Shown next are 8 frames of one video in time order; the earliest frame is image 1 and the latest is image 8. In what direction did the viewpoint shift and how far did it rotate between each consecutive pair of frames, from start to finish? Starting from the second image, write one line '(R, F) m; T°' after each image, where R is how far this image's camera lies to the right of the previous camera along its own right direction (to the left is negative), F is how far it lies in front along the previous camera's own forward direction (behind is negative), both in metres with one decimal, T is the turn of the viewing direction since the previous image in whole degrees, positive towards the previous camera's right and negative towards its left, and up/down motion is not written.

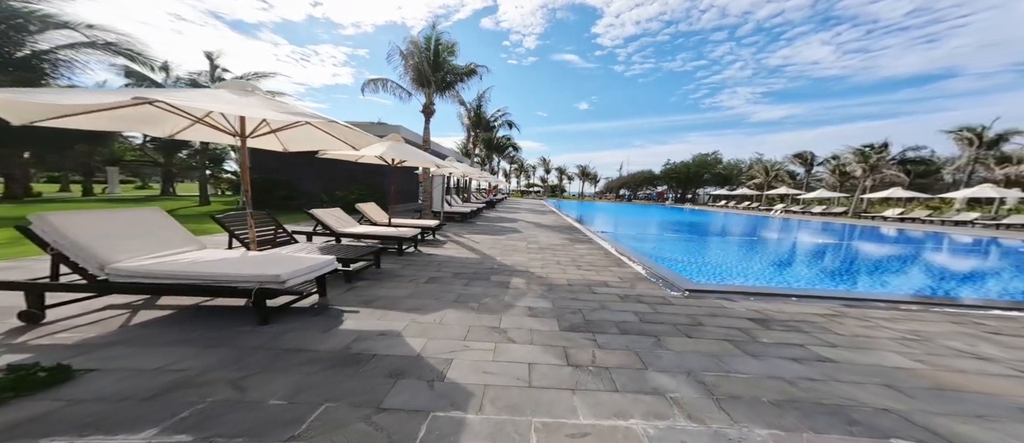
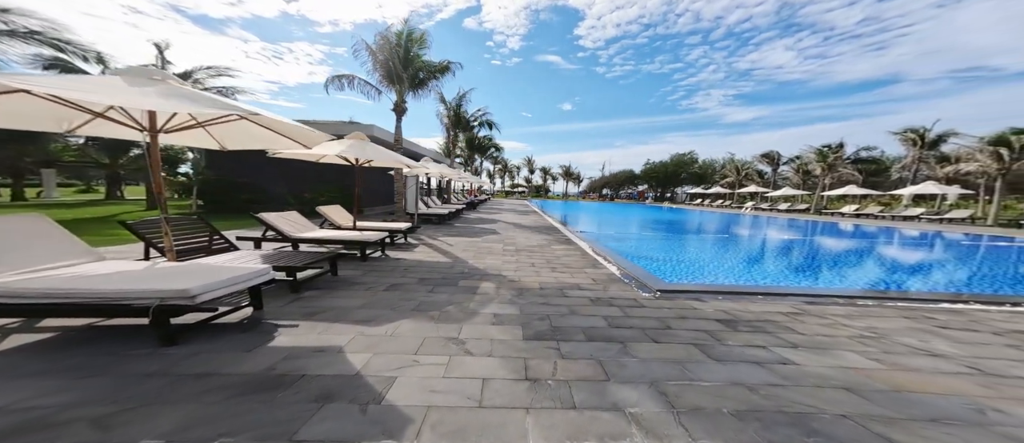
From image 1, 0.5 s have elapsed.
(+0.2, +0.1) m; +3°
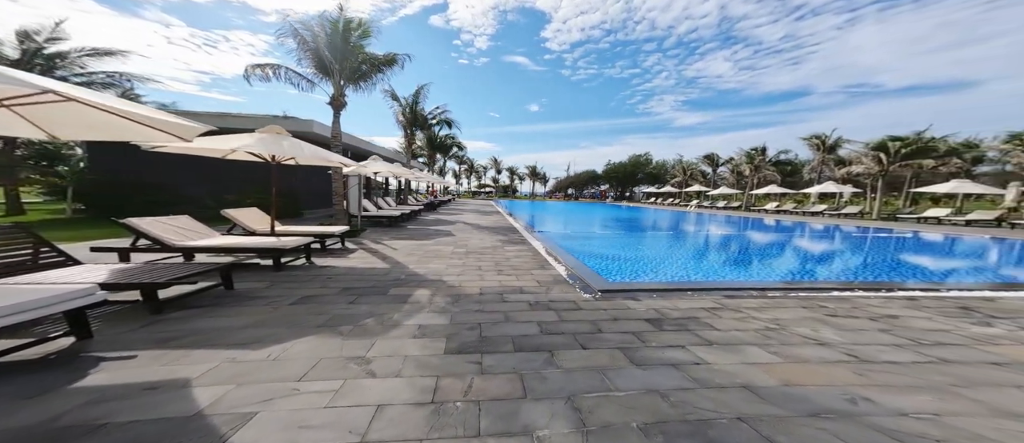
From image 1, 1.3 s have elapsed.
(+0.3, +0.1) m; +8°
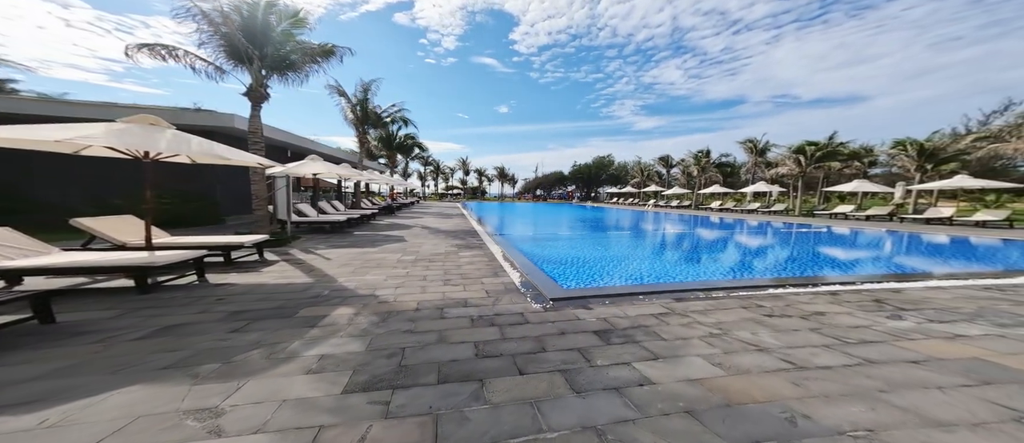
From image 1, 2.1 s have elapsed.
(+0.3, +0.3) m; +7°
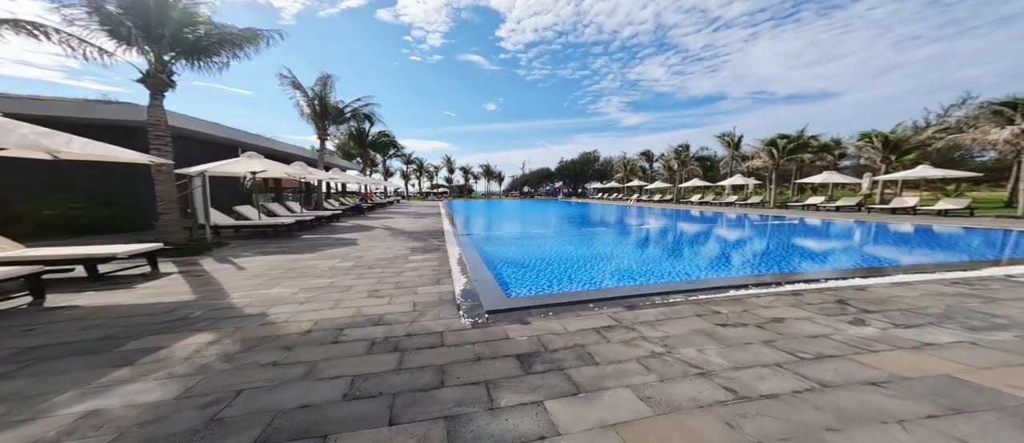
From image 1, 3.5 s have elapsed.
(+0.7, +0.5) m; +2°
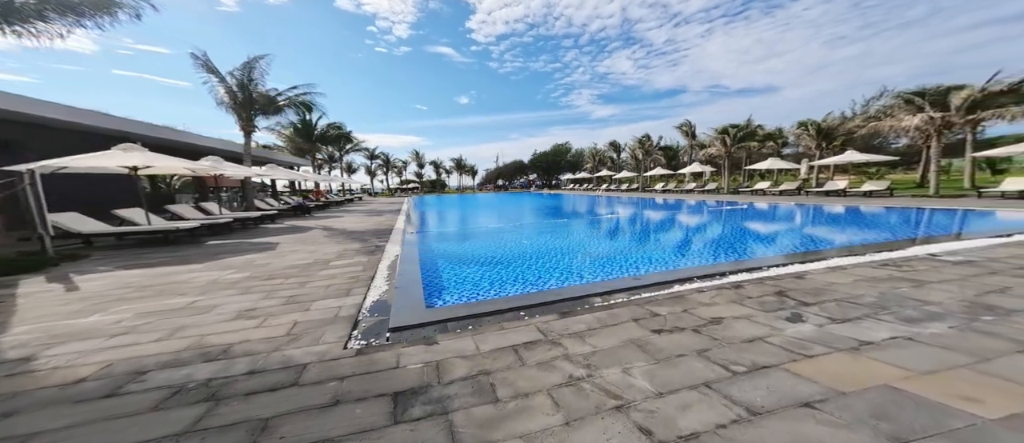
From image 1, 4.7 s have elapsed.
(+0.7, +0.6) m; +5°
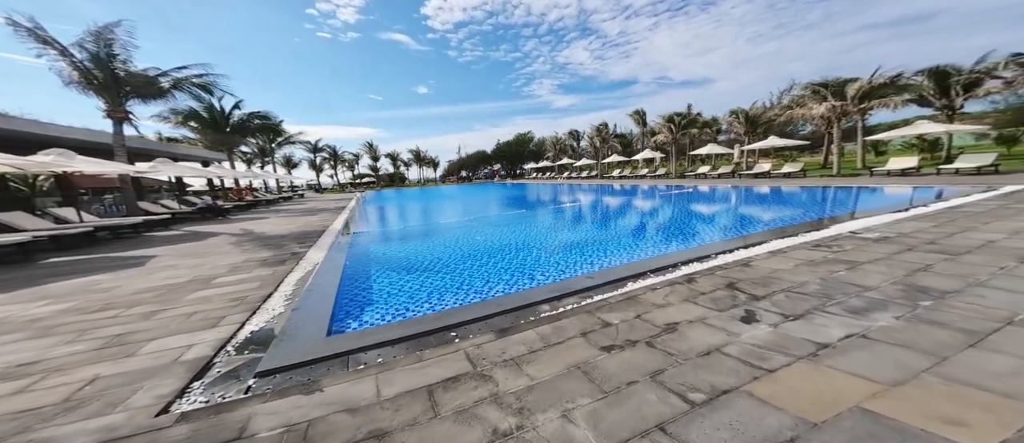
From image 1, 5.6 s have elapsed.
(+0.4, +0.6) m; +7°
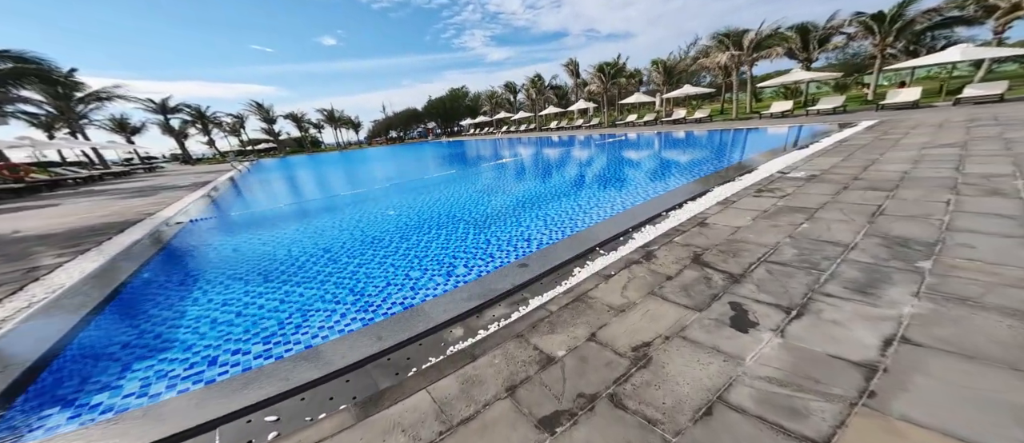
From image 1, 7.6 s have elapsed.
(+0.5, +1.4) m; +11°
